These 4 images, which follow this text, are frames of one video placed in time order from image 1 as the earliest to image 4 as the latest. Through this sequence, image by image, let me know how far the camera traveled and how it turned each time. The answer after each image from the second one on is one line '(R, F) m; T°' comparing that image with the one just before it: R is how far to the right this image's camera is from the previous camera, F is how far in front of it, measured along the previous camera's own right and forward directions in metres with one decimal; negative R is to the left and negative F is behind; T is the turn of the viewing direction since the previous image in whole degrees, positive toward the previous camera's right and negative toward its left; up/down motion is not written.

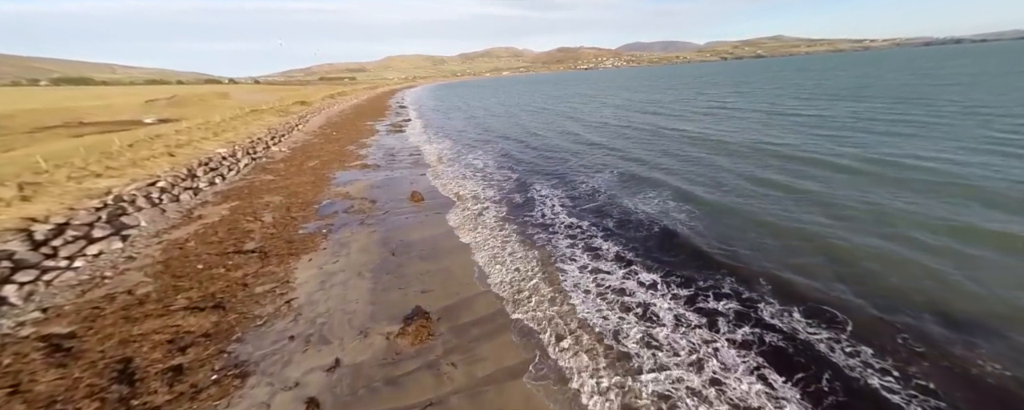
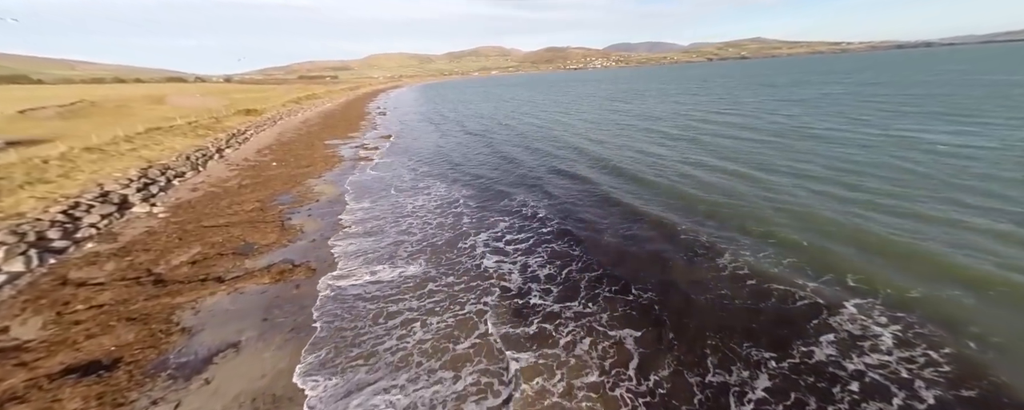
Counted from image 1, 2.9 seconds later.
(-3.0, +12.7) m; +2°
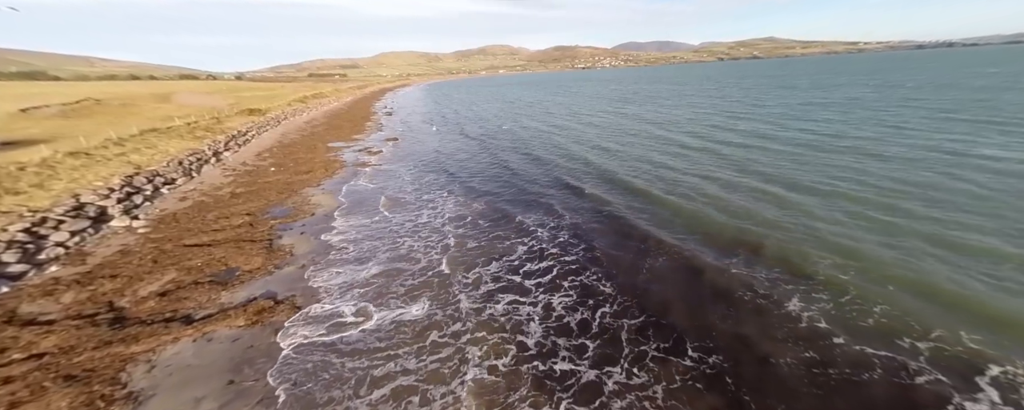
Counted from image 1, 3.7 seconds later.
(-0.5, +2.0) m; -1°
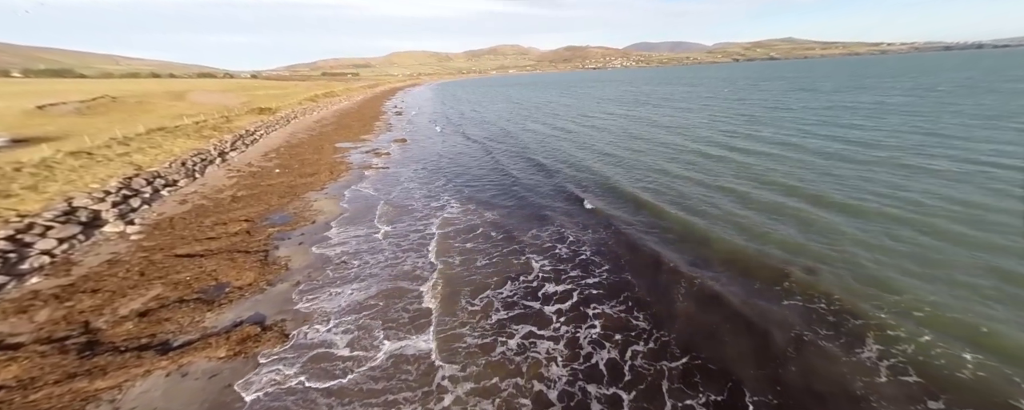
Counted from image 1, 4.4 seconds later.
(-0.2, +1.3) m; -2°
